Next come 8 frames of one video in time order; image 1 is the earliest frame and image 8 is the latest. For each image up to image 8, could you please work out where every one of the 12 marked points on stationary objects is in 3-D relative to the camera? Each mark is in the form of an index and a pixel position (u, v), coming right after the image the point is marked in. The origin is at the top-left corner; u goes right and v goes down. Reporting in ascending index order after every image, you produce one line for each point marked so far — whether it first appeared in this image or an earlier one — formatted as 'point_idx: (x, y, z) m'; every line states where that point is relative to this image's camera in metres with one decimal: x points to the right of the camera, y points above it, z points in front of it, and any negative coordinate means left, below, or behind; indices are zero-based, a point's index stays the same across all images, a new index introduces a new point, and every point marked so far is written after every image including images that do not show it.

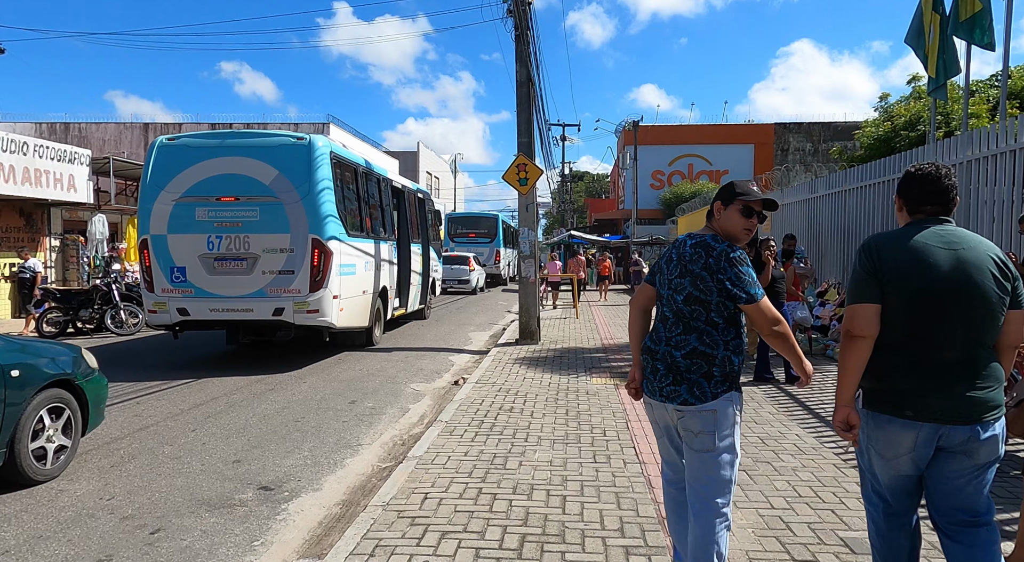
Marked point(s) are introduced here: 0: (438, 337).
0: (-1.4, -1.1, +13.3) m
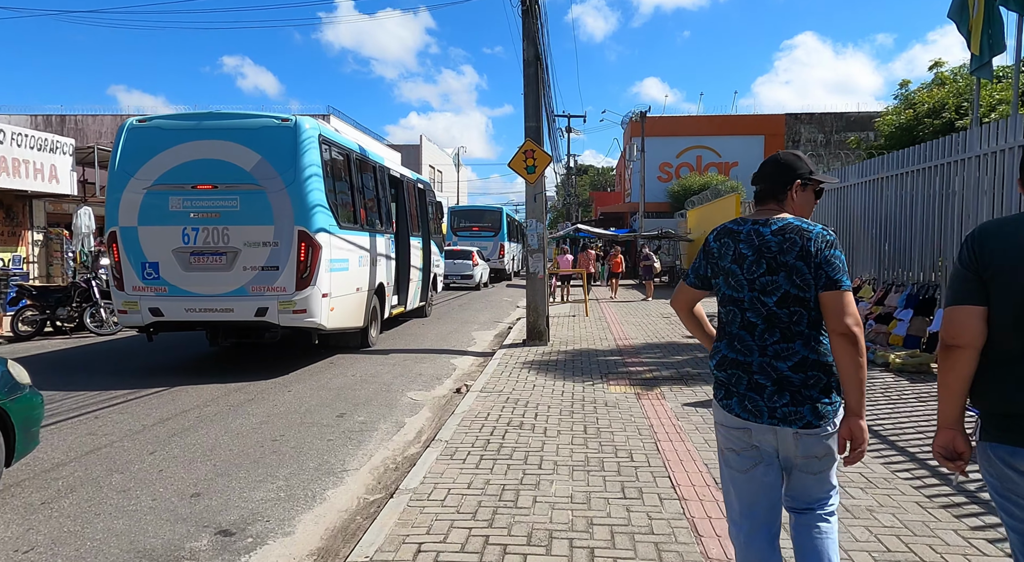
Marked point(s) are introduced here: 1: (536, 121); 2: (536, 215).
0: (-1.3, -1.0, +12.5) m
1: (+0.4, +2.5, +11.0) m
2: (+0.4, +1.0, +11.1) m
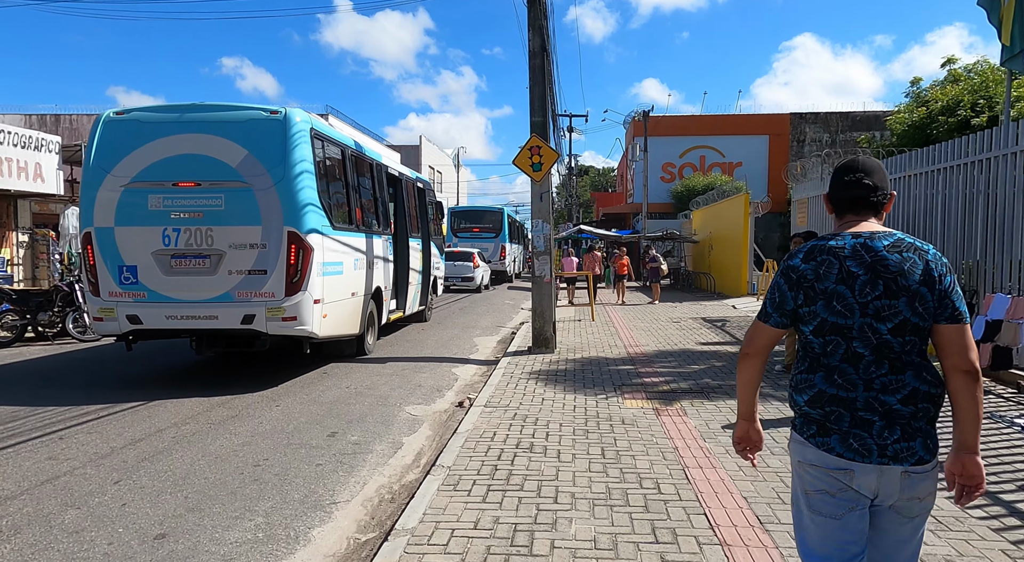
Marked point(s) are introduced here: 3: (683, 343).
0: (-1.2, -1.1, +11.9) m
1: (+0.5, +2.5, +10.4) m
2: (+0.5, +1.0, +10.5) m
3: (+2.7, -1.0, +11.1) m
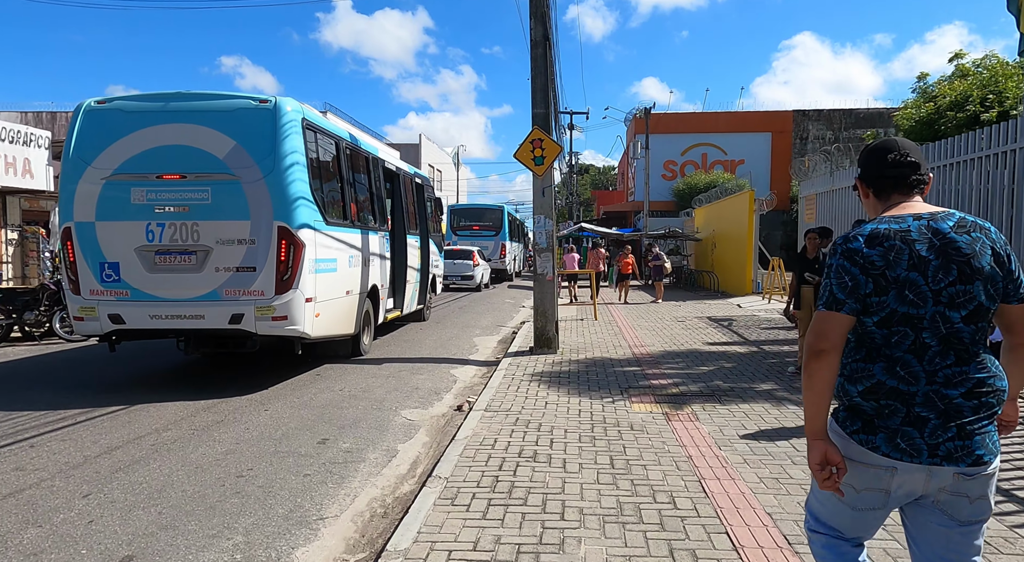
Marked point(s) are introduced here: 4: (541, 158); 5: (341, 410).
0: (-1.2, -1.0, +11.5) m
1: (+0.5, +2.5, +10.0) m
2: (+0.5, +1.0, +10.2) m
3: (+2.7, -1.0, +10.7) m
4: (+0.4, +1.8, +10.0) m
5: (-1.7, -1.3, +6.7) m
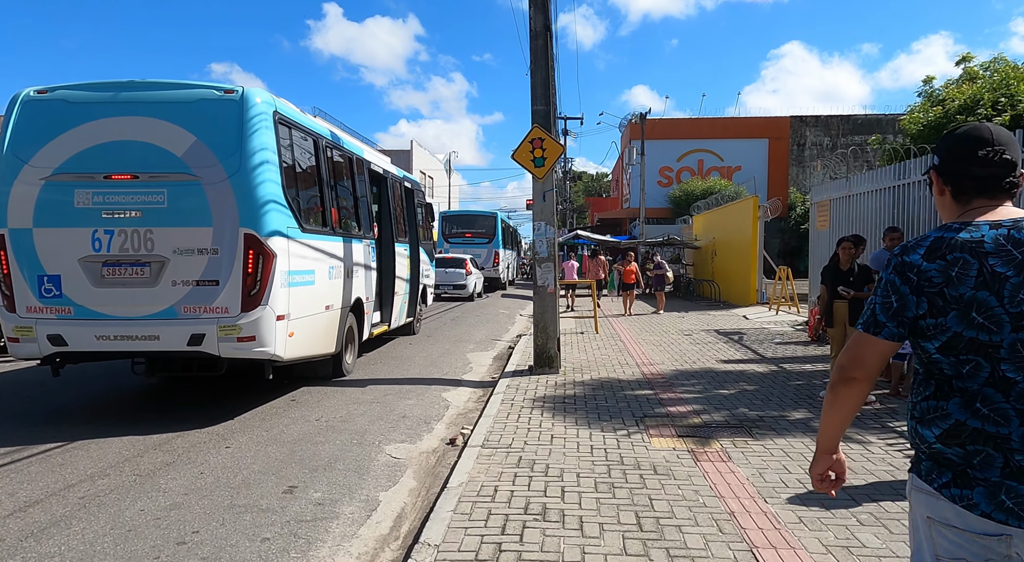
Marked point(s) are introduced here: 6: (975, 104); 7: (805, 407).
0: (-1.3, -1.2, +10.6) m
1: (+0.4, +2.3, +9.2) m
2: (+0.4, +0.8, +9.3) m
3: (+2.7, -1.1, +9.9) m
4: (+0.4, +1.6, +9.1) m
5: (-1.6, -1.4, +5.8) m
6: (+13.0, +4.9, +19.5) m
7: (+2.9, -1.3, +6.9) m
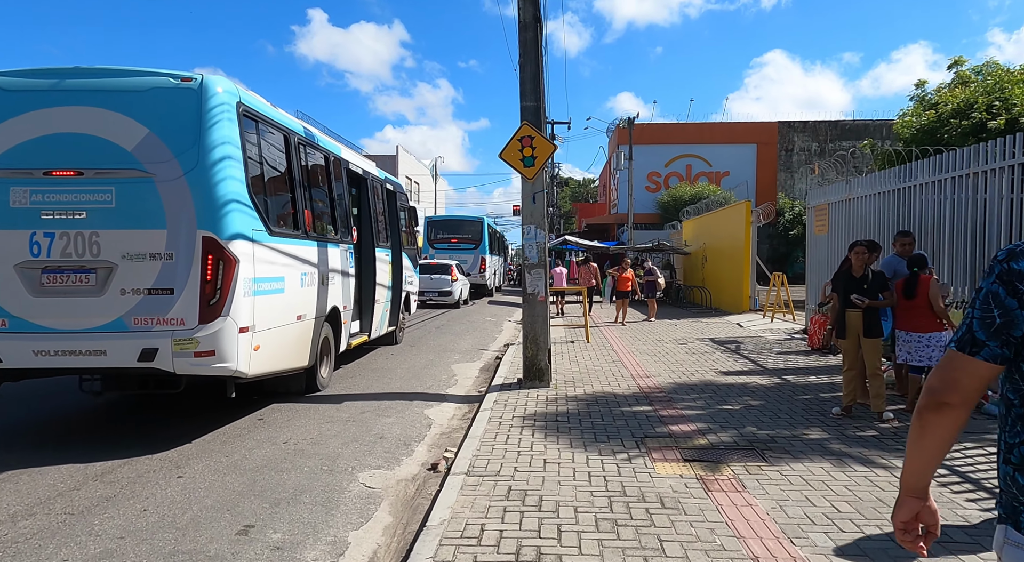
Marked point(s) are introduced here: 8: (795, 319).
0: (-1.4, -1.3, +10.0) m
1: (+0.3, +2.3, +8.6) m
2: (+0.3, +0.8, +8.7) m
3: (+2.5, -1.2, +9.3) m
4: (+0.2, +1.5, +8.5) m
5: (-1.7, -1.4, +5.2) m
6: (+12.6, +4.8, +19.3) m
7: (+2.8, -1.3, +6.4) m
8: (+6.5, -0.9, +16.0) m
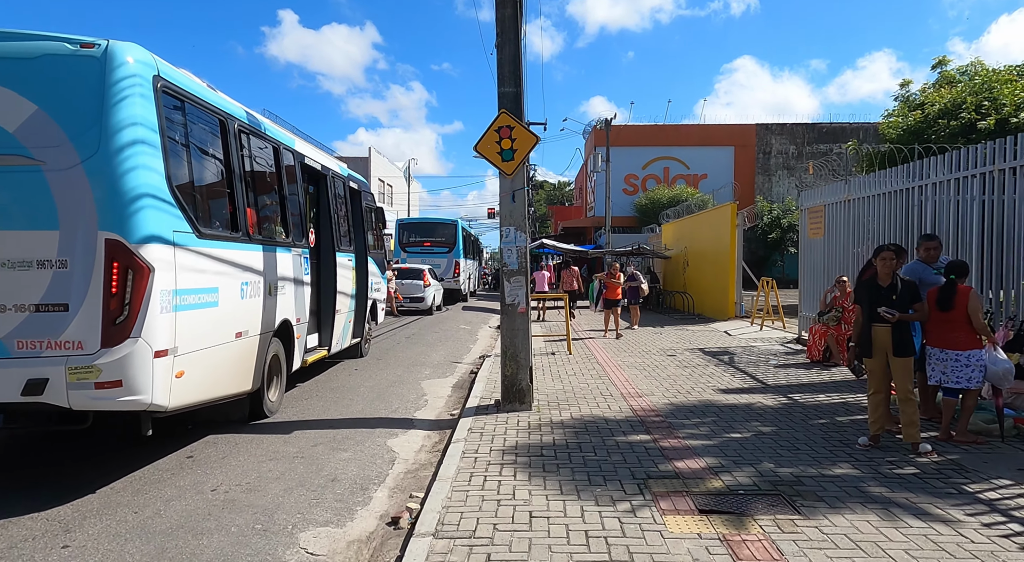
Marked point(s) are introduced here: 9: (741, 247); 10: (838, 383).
0: (-1.7, -1.4, +8.9) m
1: (0.0, +2.2, +7.7) m
2: (0.0, +0.7, +7.7) m
3: (+2.2, -1.3, +8.4) m
4: (0.0, +1.4, +7.6) m
5: (-1.9, -1.5, +4.1) m
6: (+11.9, +4.6, +18.7) m
7: (+2.6, -1.4, +5.5) m
8: (+6.0, -1.0, +15.2) m
9: (+6.0, +0.9, +18.2) m
10: (+4.1, -1.3, +8.8) m
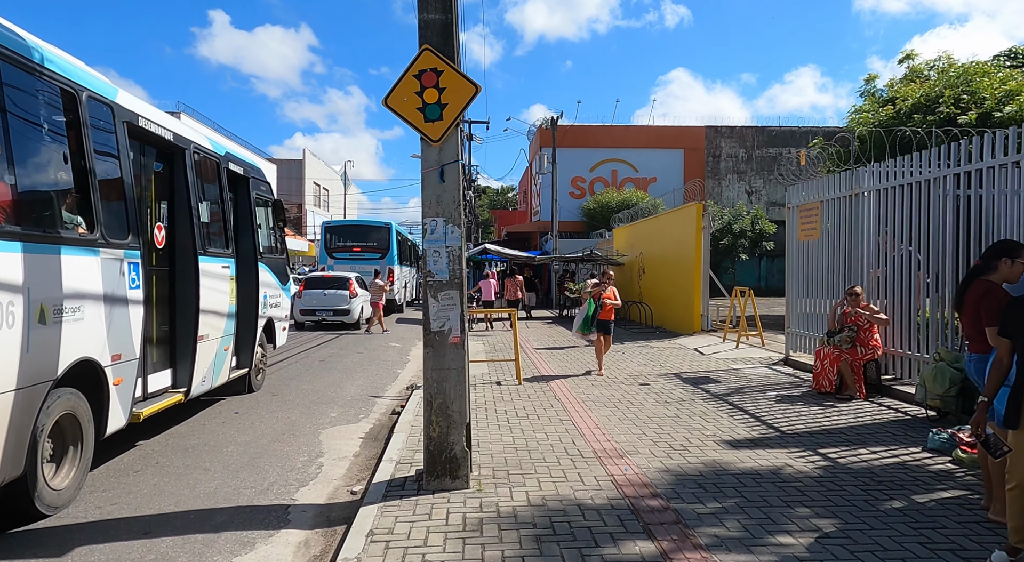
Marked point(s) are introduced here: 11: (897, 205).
0: (-2.4, -1.6, +6.3) m
1: (-0.5, +2.0, +5.2) m
2: (-0.5, +0.5, +5.3) m
3: (+1.6, -1.5, +6.1) m
4: (-0.6, +1.3, +5.1) m
5: (-2.1, -1.6, +1.5) m
6: (+10.4, +4.4, +17.3) m
7: (+2.2, -1.5, +3.2) m
8: (+4.8, -1.2, +13.2) m
9: (+4.5, +0.6, +16.2) m
10: (+3.5, -1.4, +6.7) m
11: (+4.8, +0.9, +8.6) m
